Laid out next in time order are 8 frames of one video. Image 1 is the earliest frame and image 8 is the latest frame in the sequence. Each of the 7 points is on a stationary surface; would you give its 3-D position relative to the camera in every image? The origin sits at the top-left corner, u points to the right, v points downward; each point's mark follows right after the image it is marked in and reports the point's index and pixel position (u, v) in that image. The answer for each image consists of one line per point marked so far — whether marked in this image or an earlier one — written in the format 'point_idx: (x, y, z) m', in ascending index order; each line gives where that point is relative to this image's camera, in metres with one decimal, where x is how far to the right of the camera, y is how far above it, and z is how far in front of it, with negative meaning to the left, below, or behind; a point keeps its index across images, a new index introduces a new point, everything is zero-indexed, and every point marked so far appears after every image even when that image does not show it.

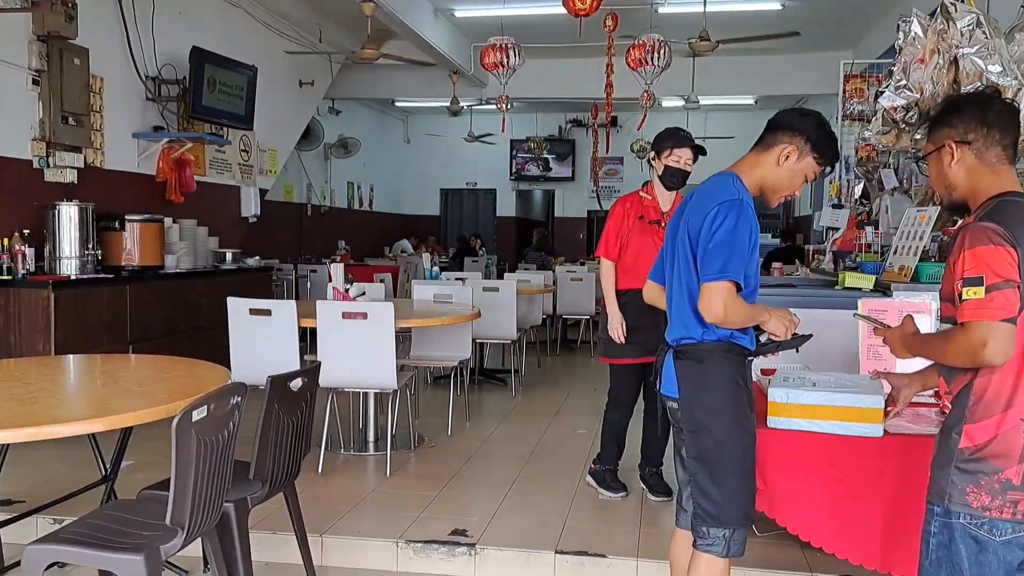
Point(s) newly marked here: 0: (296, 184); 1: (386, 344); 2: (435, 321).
0: (-2.9, +1.4, +11.2) m
1: (-0.6, -0.3, +3.9) m
2: (-0.4, -0.2, +4.2) m
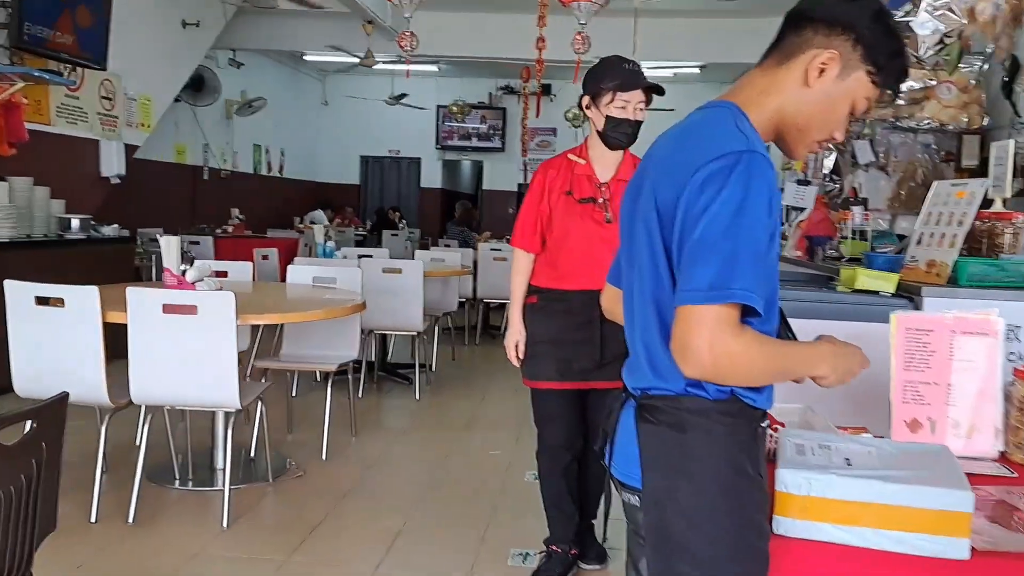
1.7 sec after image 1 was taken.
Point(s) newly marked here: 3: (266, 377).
0: (-3.9, +1.7, +9.9) m
1: (-1.0, -0.2, +2.9) m
2: (-0.8, -0.1, +3.1) m
3: (-1.1, -0.4, +3.7) m
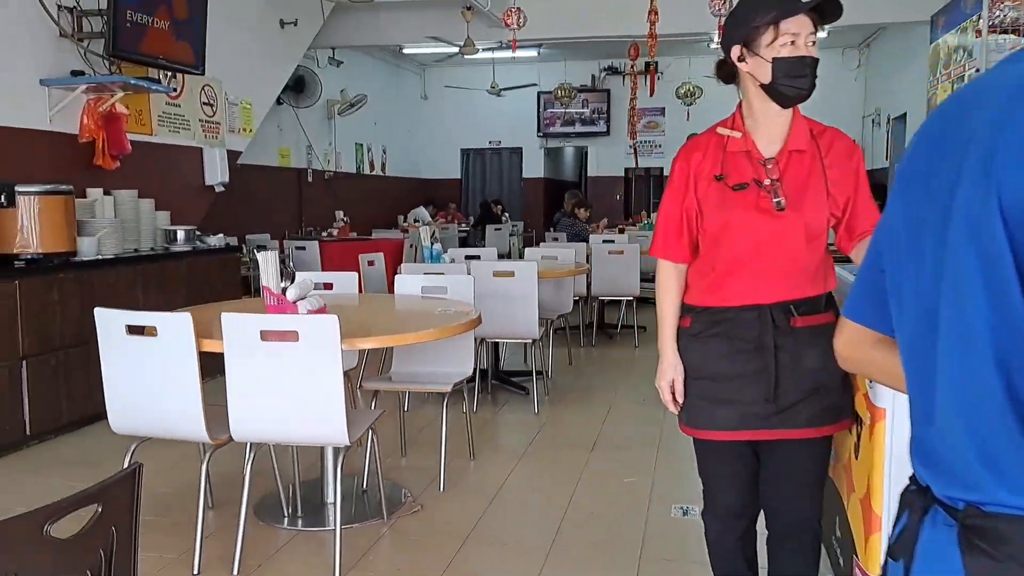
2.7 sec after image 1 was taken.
0: (-2.6, +1.7, +9.8) m
1: (-0.6, -0.3, +2.5) m
2: (-0.3, -0.2, +2.8) m
3: (-0.6, -0.5, +3.4) m
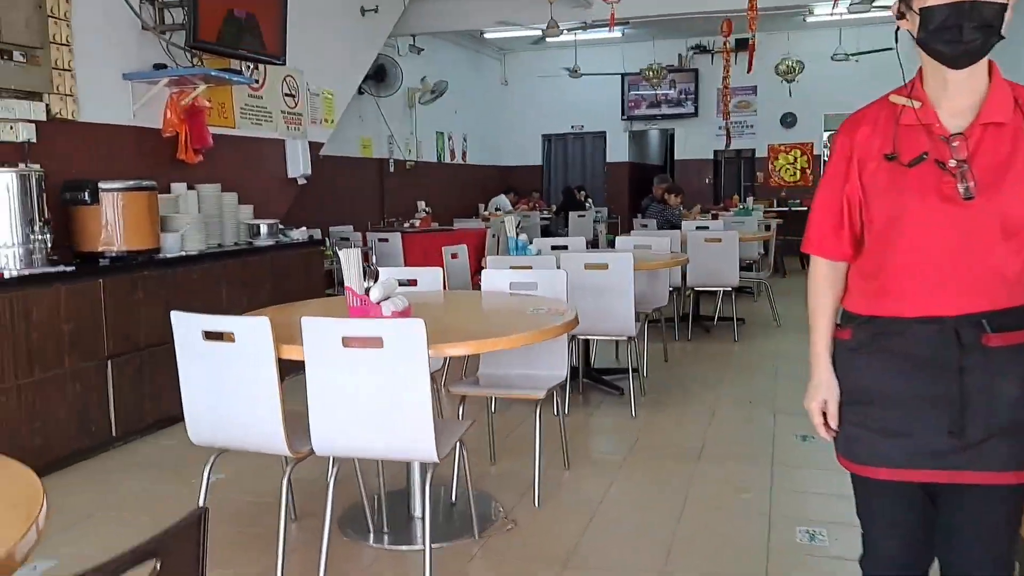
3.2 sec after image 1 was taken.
0: (-1.6, +1.8, +9.7) m
1: (-0.3, -0.3, +2.3) m
2: (0.0, -0.2, +2.5) m
3: (-0.2, -0.5, +3.1) m
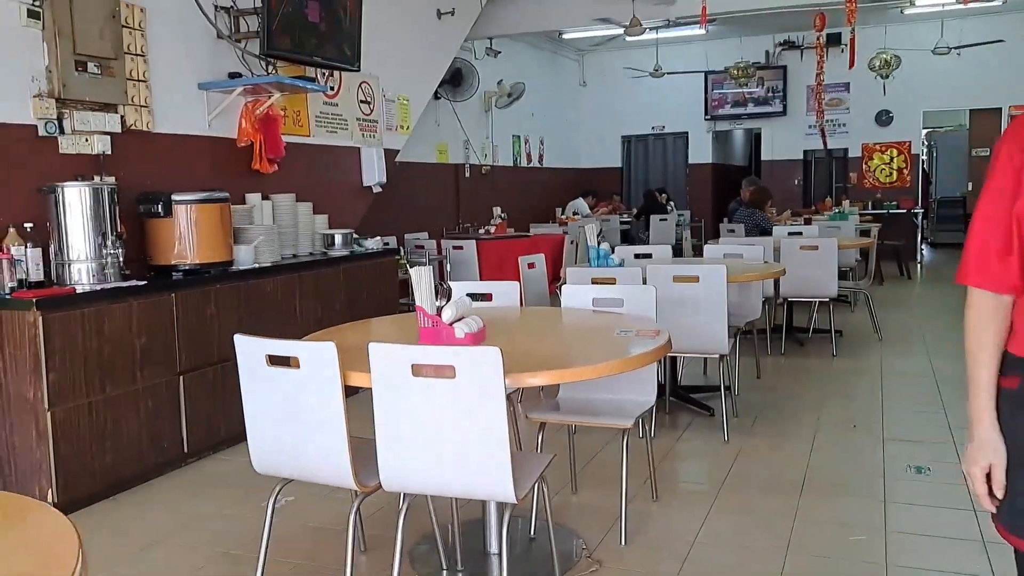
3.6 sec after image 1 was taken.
0: (-0.7, +1.7, +9.6) m
1: (-0.1, -0.3, +2.1) m
2: (+0.2, -0.2, +2.3) m
3: (+0.1, -0.5, +2.9) m
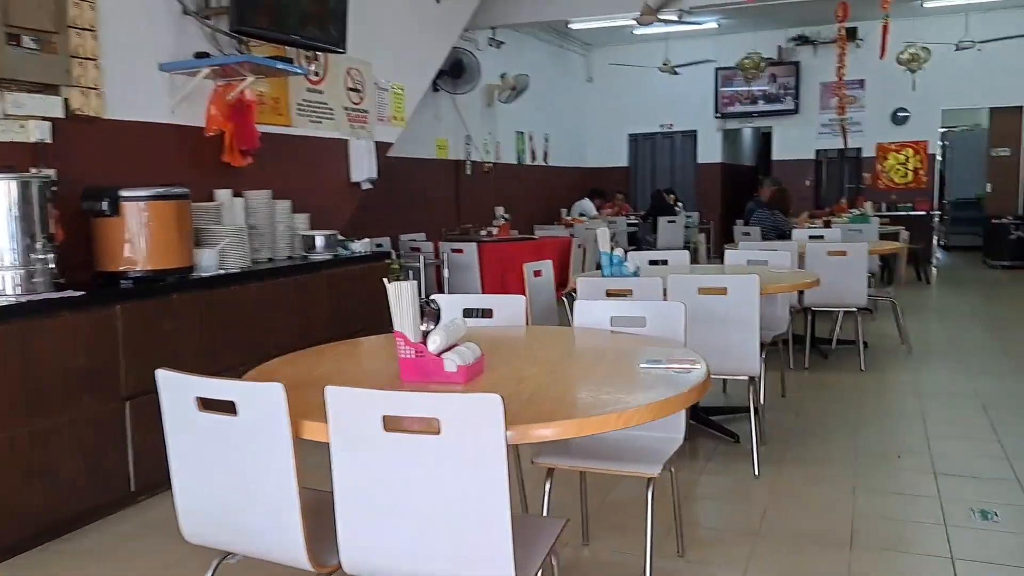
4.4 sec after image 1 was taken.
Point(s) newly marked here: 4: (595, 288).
0: (-0.7, +1.7, +9.1) m
1: (-0.1, -0.4, +1.6) m
2: (+0.2, -0.3, +1.8) m
3: (+0.1, -0.6, +2.4) m
4: (+0.4, 0.0, +3.8) m
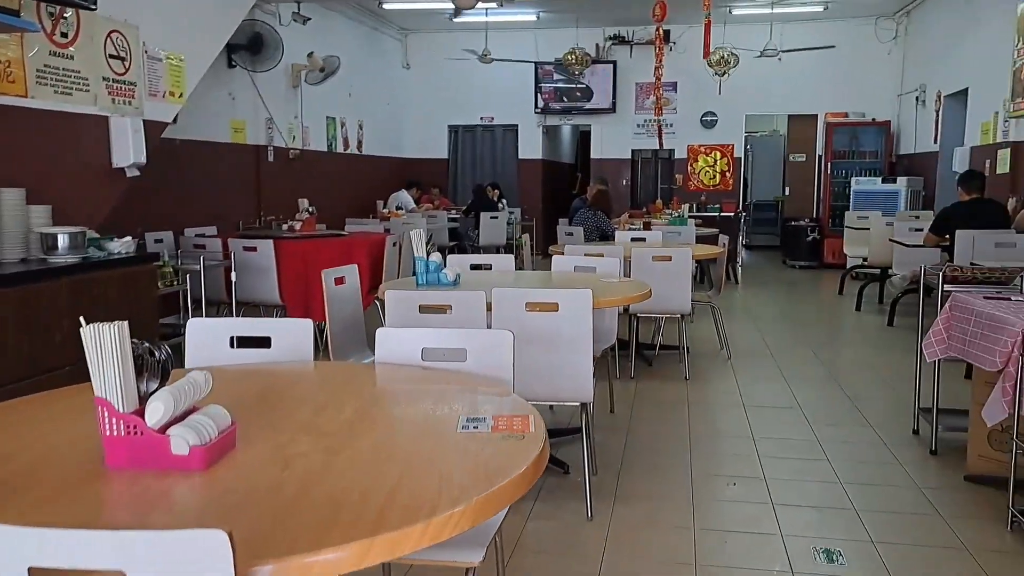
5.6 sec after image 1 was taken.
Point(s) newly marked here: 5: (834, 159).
0: (-2.6, +1.7, +8.1) m
1: (-0.4, -0.5, +1.0) m
2: (-0.1, -0.4, +1.2) m
3: (-0.4, -0.6, +1.8) m
4: (-0.4, -0.1, +3.2) m
5: (+4.3, +1.7, +11.0) m
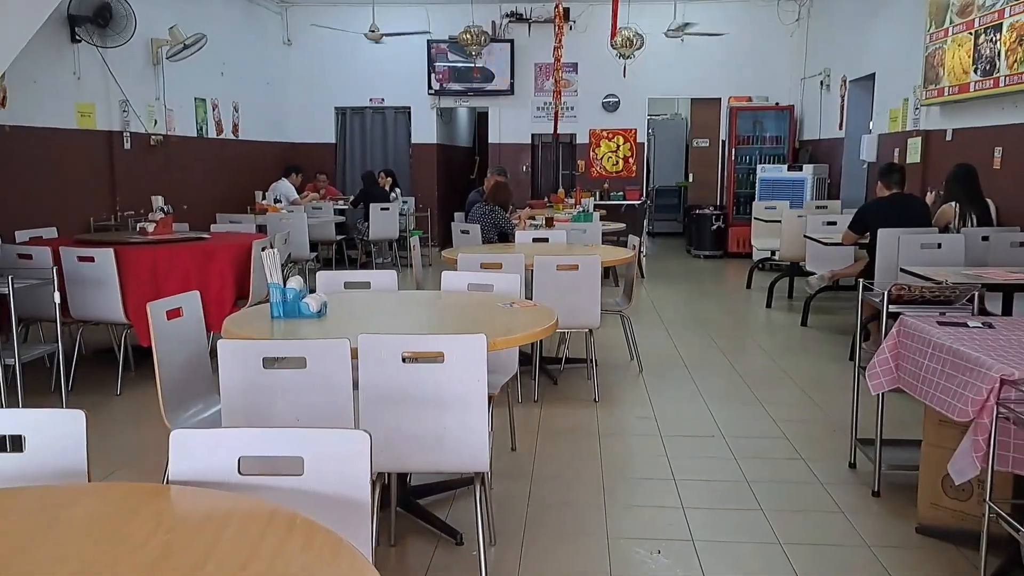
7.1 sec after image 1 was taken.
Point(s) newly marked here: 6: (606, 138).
0: (-3.6, +1.6, +7.1) m
1: (-0.5, -0.7, +0.3) m
2: (-0.3, -0.6, +0.5) m
3: (-0.6, -0.8, +1.1) m
4: (-0.8, -0.2, +2.5) m
5: (+3.0, +1.9, +10.8) m
6: (+1.3, +2.1, +11.5) m
